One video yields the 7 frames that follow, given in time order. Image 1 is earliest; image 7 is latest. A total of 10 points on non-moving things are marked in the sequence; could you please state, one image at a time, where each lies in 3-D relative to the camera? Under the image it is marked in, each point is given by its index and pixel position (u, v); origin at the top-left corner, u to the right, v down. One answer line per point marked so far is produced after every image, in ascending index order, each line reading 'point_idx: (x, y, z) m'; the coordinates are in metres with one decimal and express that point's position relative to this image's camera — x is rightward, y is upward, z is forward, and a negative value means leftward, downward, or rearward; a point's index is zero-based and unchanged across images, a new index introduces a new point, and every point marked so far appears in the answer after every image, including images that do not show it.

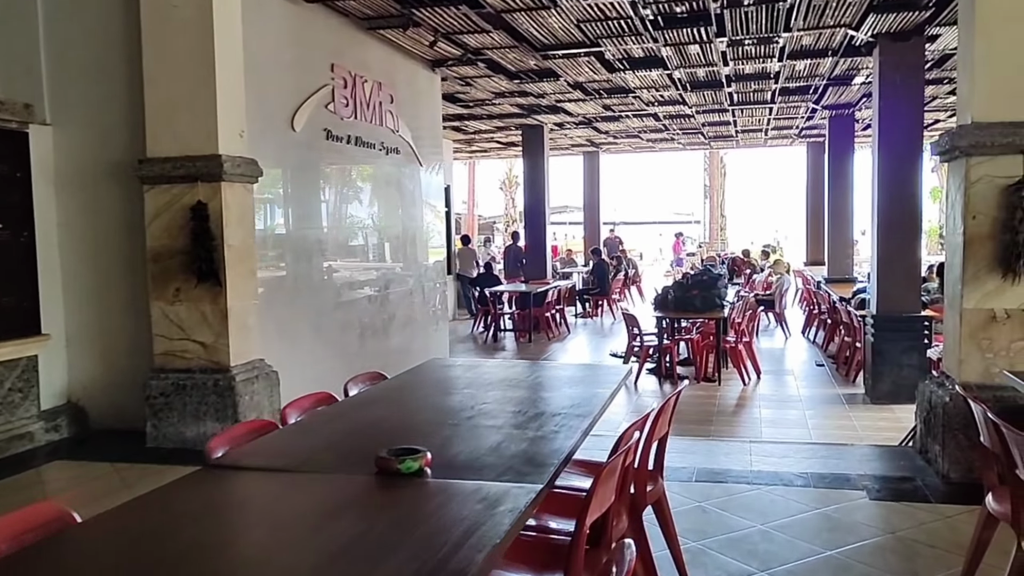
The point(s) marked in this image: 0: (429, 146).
0: (-0.7, +1.2, +7.5) m
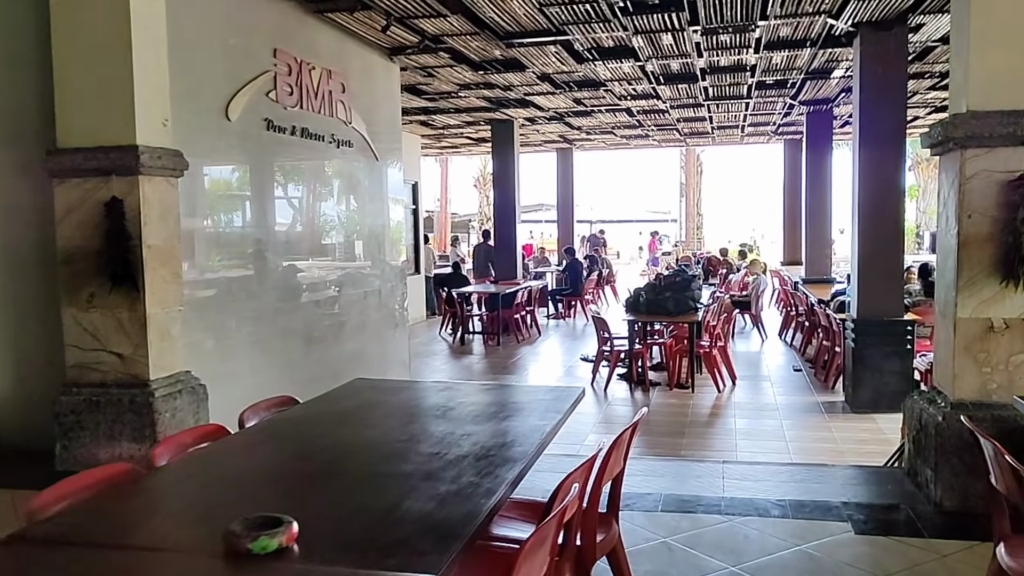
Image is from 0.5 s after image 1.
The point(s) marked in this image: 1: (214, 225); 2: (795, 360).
0: (-1.0, +1.2, +7.1) m
1: (-1.6, +0.3, +4.6) m
2: (+2.8, -0.7, +8.6) m
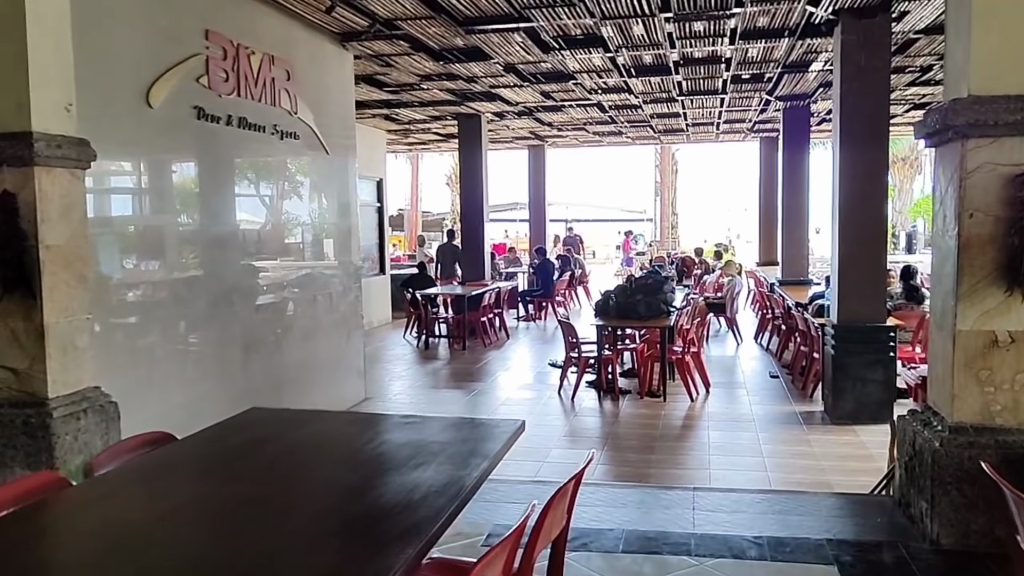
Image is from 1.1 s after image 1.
0: (-1.3, +1.2, +6.6) m
1: (-1.8, +0.3, +4.1) m
2: (+2.4, -0.7, +8.2) m
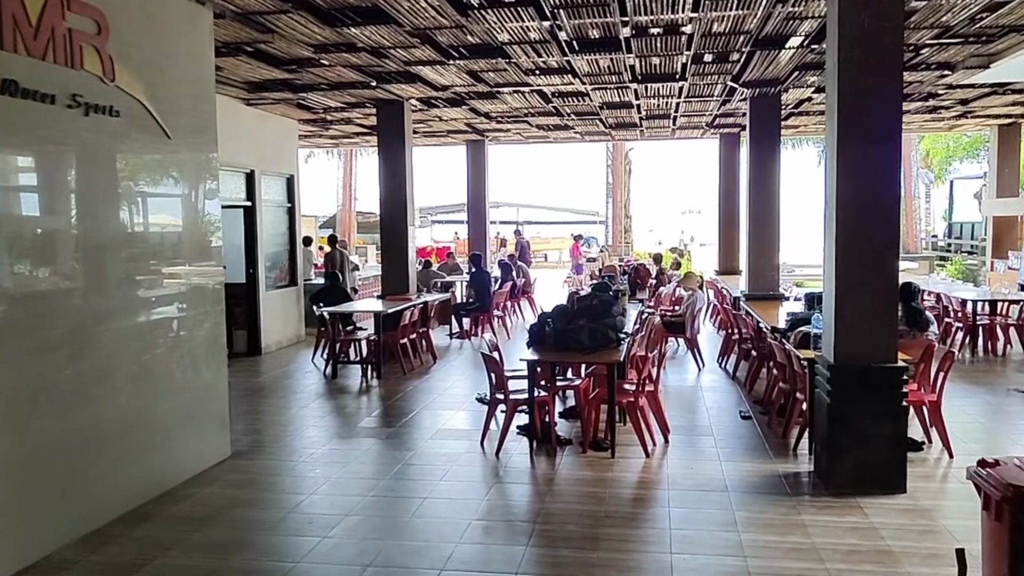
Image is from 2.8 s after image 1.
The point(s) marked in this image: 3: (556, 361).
0: (-1.9, +1.0, +5.1) m
1: (-2.2, +0.2, +2.6) m
2: (+1.8, -0.9, +6.9) m
3: (+0.3, -0.5, +5.5) m
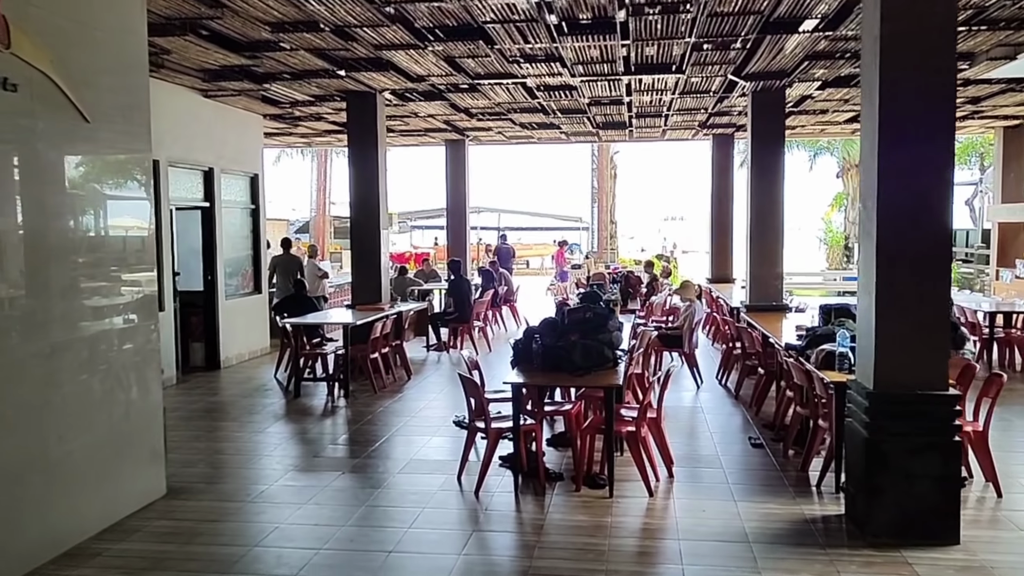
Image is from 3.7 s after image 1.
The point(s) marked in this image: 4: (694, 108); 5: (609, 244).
0: (-1.9, +1.0, +4.3) m
1: (-2.2, +0.1, +1.8) m
2: (+1.7, -1.0, +6.2) m
3: (+0.2, -0.5, +4.7) m
4: (+2.1, +2.1, +10.2) m
5: (+2.1, +0.9, +19.3) m
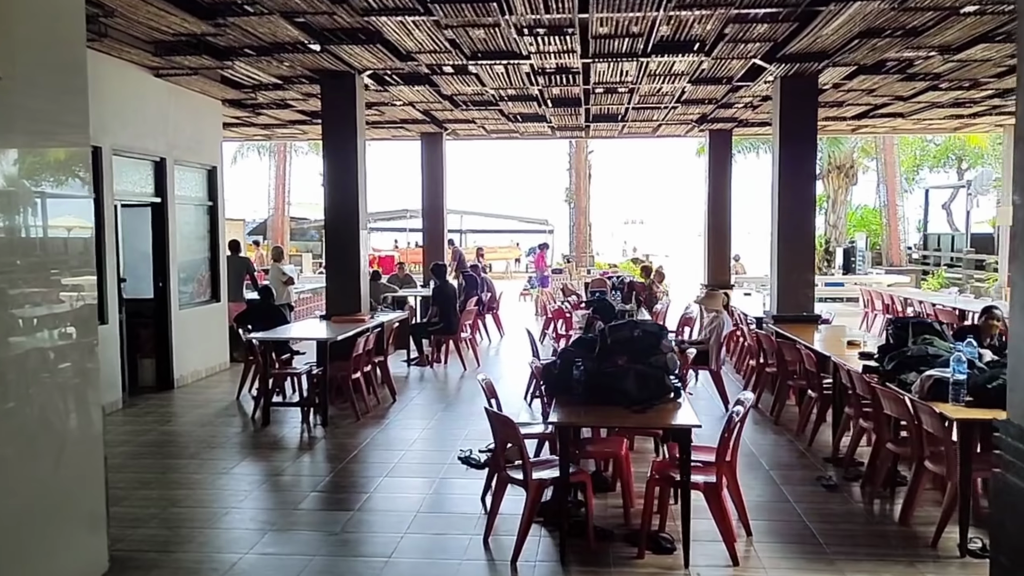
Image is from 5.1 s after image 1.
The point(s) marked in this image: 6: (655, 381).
0: (-1.7, +0.9, +3.3) m
1: (-1.9, +0.1, +0.7) m
2: (+1.8, -1.0, +5.3) m
3: (+0.4, -0.6, +3.8) m
4: (+2.0, +2.0, +9.4) m
5: (+1.5, +0.8, +18.4) m
6: (+0.7, -0.4, +4.0) m
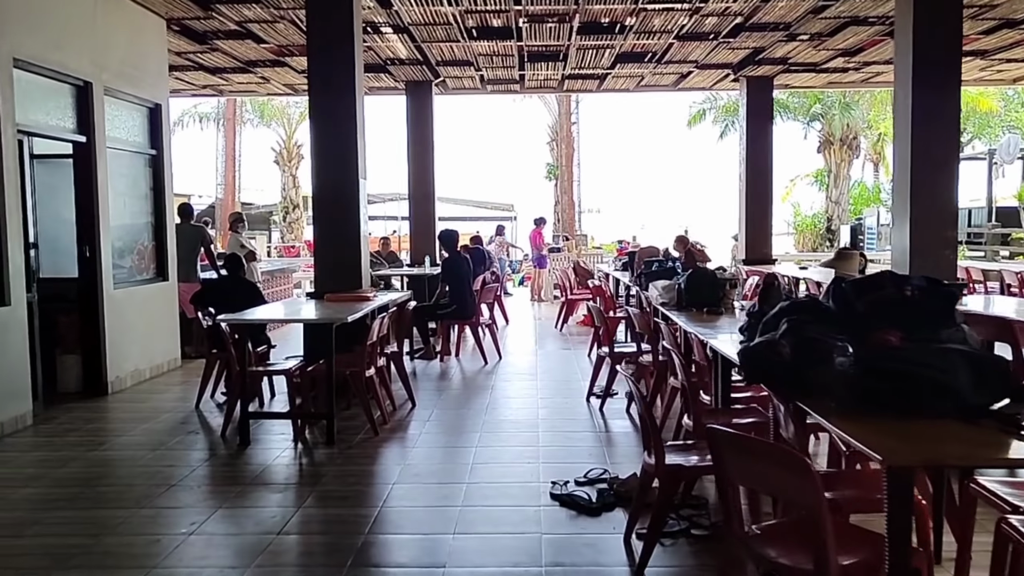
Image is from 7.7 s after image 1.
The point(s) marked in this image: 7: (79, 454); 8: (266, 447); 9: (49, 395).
0: (-1.1, +1.1, +1.3) m
1: (-1.1, +0.2, -1.2) m
2: (+2.3, -0.8, +3.6) m
3: (+0.9, -0.4, +2.0) m
4: (+2.2, +2.3, +7.6) m
5: (+1.2, +1.1, +16.7) m
6: (+1.2, -0.2, +2.2) m
7: (-2.2, -0.8, +4.4) m
8: (-1.3, -0.8, +4.5) m
9: (-3.1, -0.7, +5.8) m
